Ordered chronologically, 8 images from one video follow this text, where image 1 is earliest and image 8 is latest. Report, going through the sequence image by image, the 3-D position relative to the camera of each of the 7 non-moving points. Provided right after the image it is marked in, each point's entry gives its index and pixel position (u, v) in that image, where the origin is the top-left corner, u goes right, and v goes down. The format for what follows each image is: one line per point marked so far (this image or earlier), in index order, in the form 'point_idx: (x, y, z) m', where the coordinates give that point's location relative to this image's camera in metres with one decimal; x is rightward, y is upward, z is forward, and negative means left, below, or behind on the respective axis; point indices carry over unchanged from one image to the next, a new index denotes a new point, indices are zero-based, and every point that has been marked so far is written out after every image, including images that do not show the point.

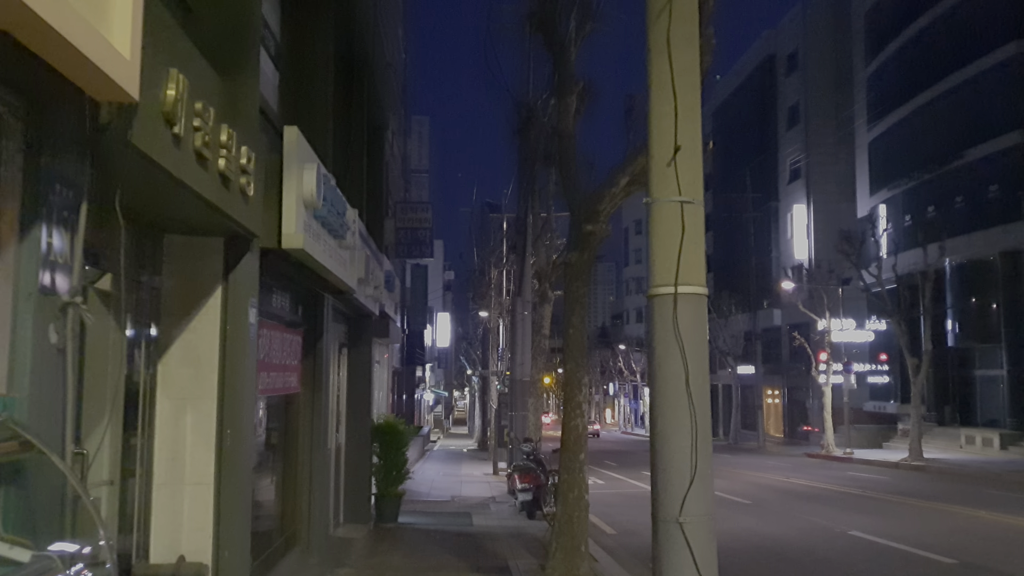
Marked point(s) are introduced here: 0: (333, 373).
0: (-2.4, -1.1, +12.2) m
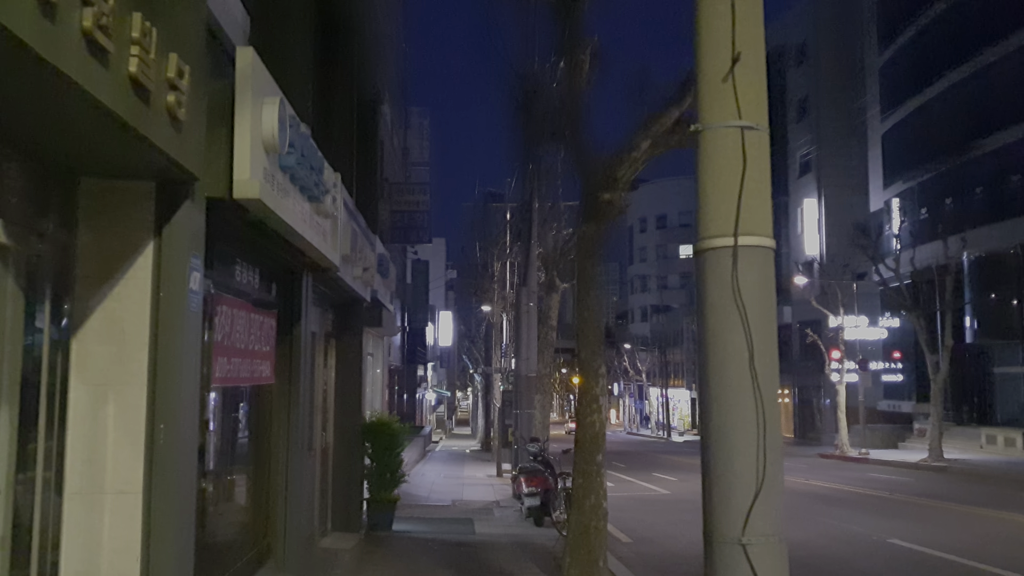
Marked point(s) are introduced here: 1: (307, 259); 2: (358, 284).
0: (-2.3, -0.9, +10.8) m
1: (-1.8, +0.3, +8.3) m
2: (-1.8, 0.0, +11.1) m
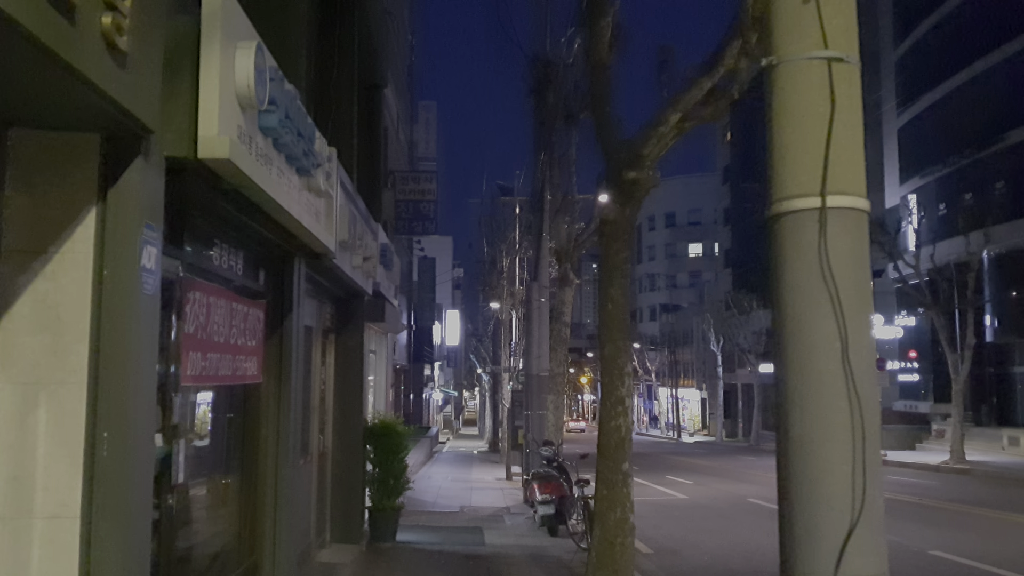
0: (-2.2, -0.8, +9.9) m
1: (-1.7, +0.4, +7.4) m
2: (-1.6, +0.1, +10.2) m
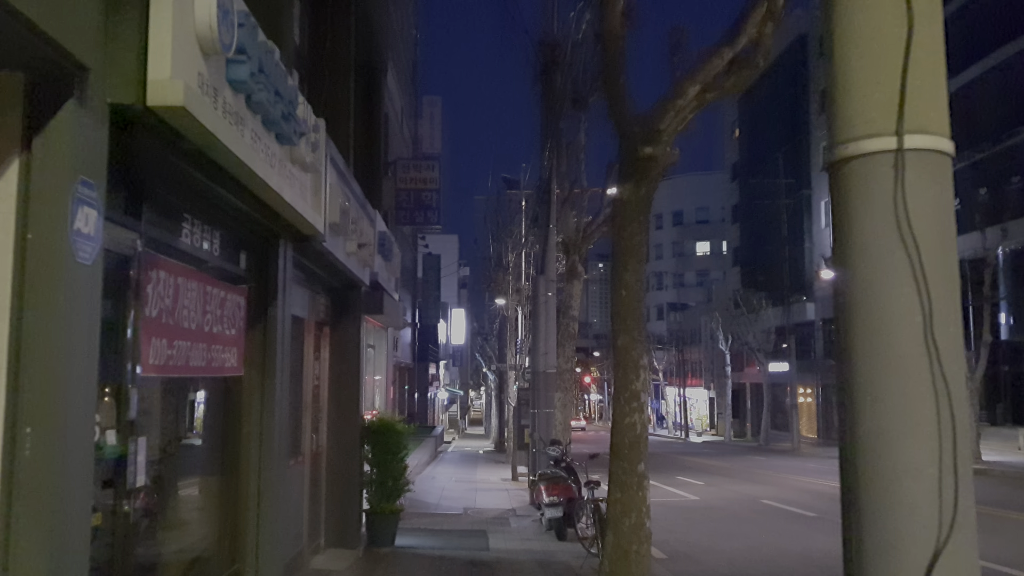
0: (-2.1, -0.7, +9.3) m
1: (-1.6, +0.5, +6.8) m
2: (-1.6, +0.3, +9.5) m
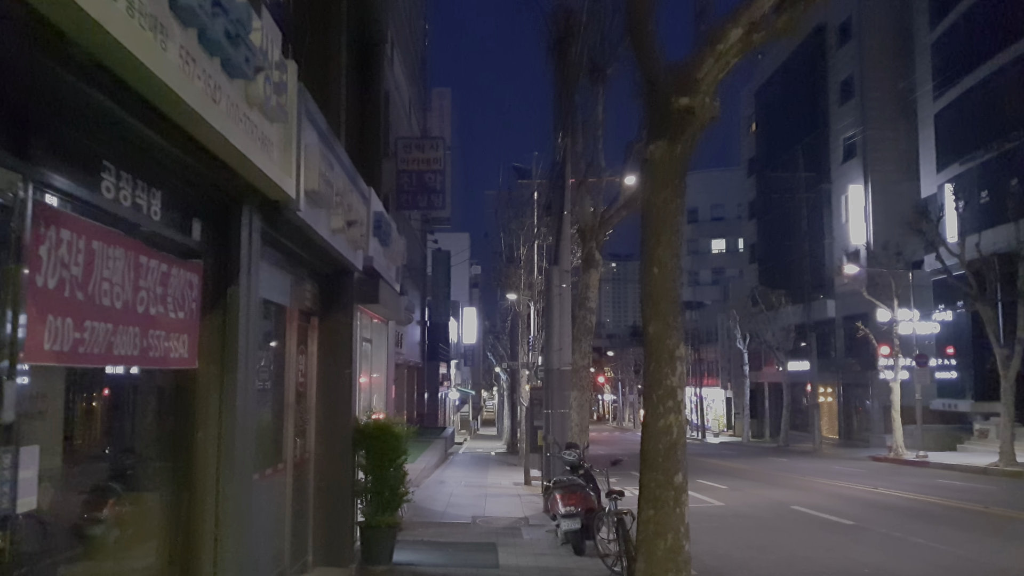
0: (-2.0, -0.6, +8.1) m
1: (-1.6, +0.6, +5.6) m
2: (-1.5, +0.4, +8.4) m
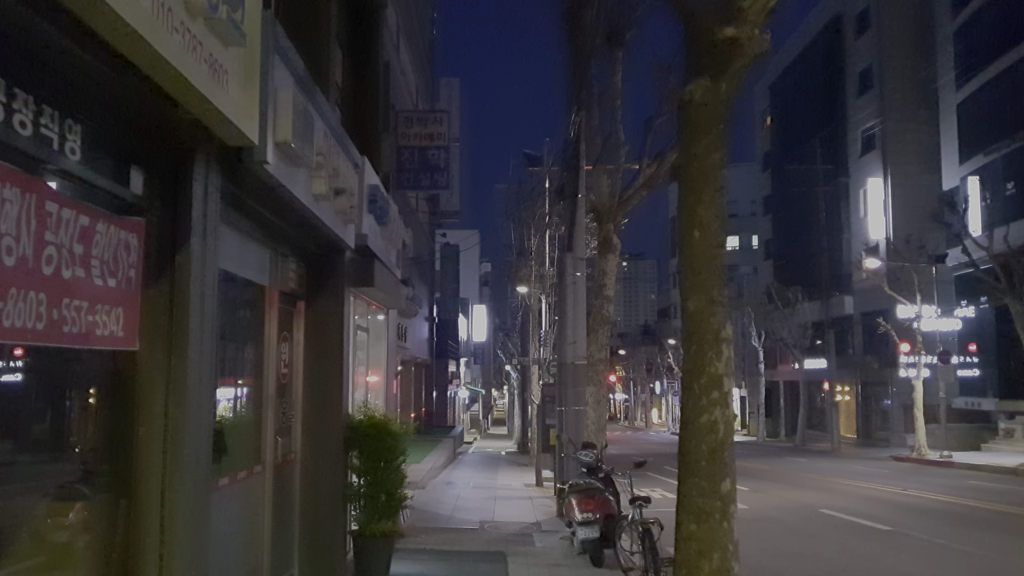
0: (-1.9, -0.4, +7.0) m
1: (-1.5, +0.8, +4.5) m
2: (-1.4, +0.6, +7.3) m
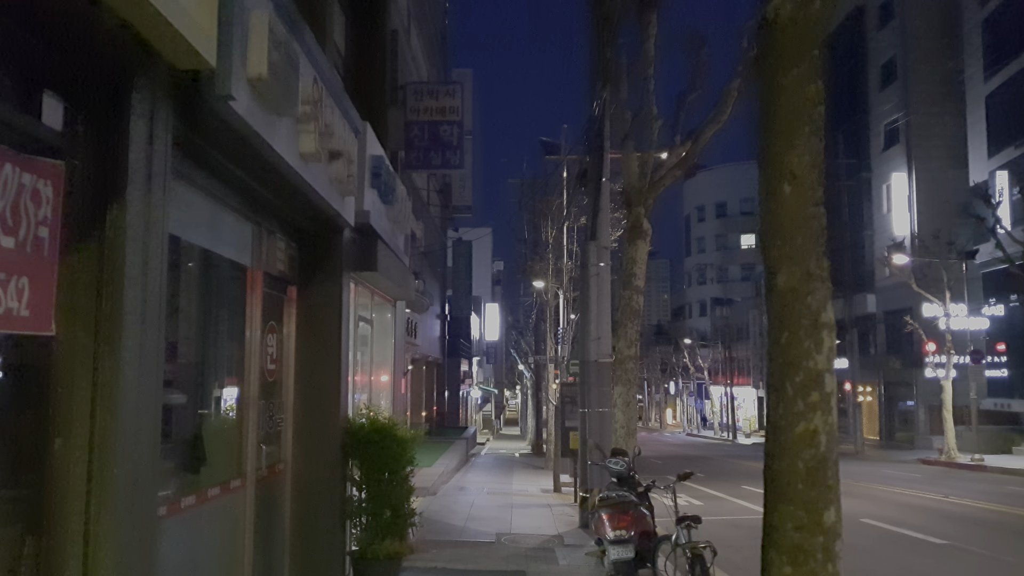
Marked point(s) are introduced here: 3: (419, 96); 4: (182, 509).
0: (-1.8, -0.3, +5.9) m
1: (-1.4, +0.9, +3.4) m
2: (-1.2, +0.7, +6.1) m
3: (-1.2, +2.4, +11.9) m
4: (-1.7, -1.2, +5.1) m
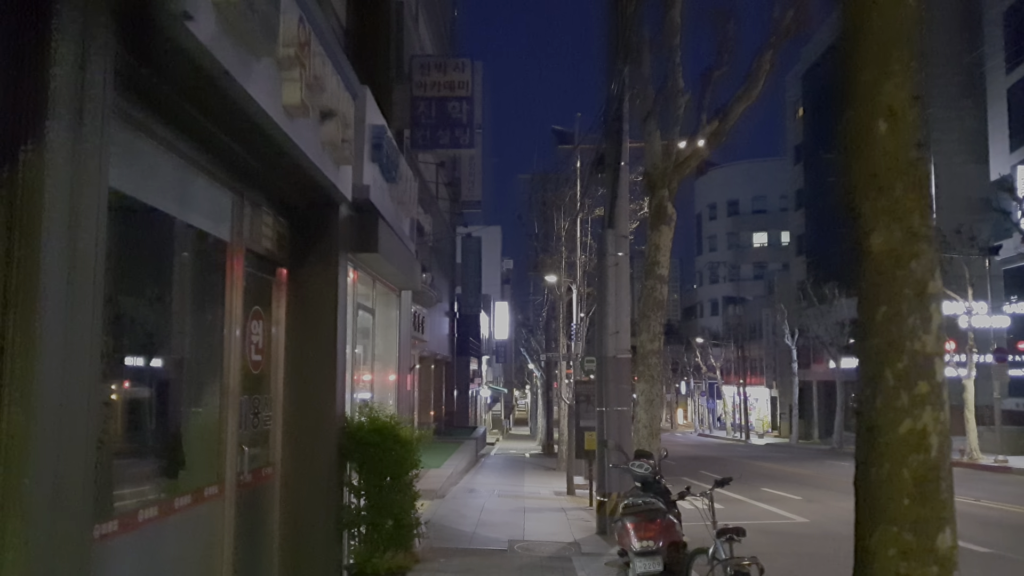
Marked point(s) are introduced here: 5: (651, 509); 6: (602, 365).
0: (-1.7, -0.1, +5.1) m
1: (-1.3, +1.1, +2.5) m
2: (-1.1, +0.8, +5.3) m
3: (-1.0, +2.5, +11.1) m
4: (-1.6, -1.1, +4.3) m
5: (+1.2, -1.9, +8.1) m
6: (+1.2, -0.9, +12.0) m
